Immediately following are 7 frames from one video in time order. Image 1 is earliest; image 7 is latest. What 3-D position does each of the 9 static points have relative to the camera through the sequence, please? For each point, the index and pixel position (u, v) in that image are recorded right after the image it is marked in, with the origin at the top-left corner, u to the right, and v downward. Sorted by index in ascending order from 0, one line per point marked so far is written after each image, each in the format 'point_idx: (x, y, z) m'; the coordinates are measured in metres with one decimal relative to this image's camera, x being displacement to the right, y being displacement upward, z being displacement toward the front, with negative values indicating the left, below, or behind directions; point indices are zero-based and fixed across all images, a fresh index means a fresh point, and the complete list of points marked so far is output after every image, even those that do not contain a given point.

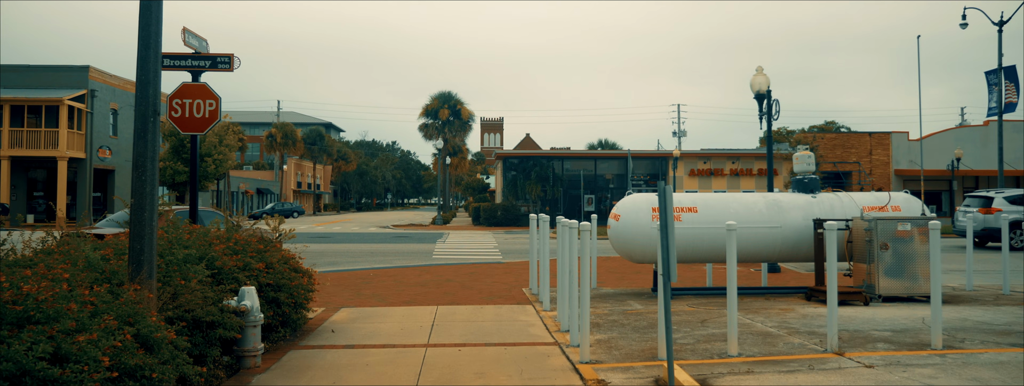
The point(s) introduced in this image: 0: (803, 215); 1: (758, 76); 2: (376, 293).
0: (+4.5, -0.4, +10.3) m
1: (+5.5, +2.6, +14.9) m
2: (-2.3, -1.7, +11.4) m
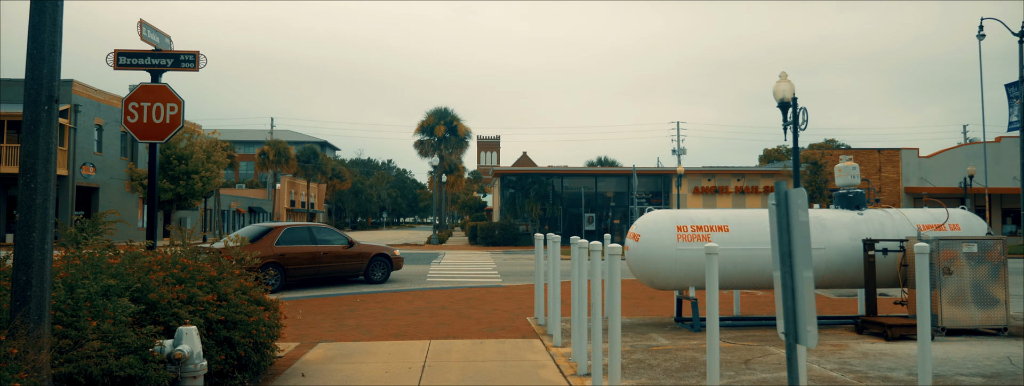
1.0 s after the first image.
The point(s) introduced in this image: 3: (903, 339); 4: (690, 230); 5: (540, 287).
0: (+4.5, -0.6, +8.9) m
1: (+5.5, +2.3, +13.7) m
2: (-2.3, -2.0, +10.0) m
3: (+4.8, -1.8, +8.1) m
4: (+2.4, -0.5, +8.9) m
5: (+0.4, -1.4, +10.0) m
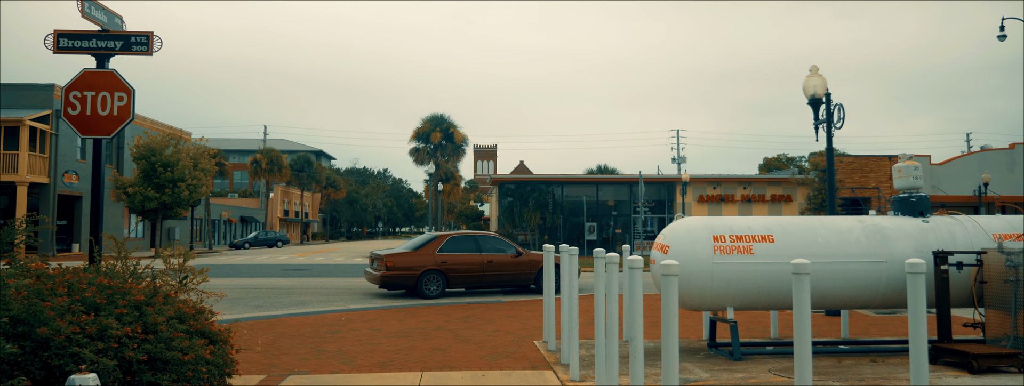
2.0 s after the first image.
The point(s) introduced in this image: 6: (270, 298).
0: (+4.6, -0.6, +7.6) m
1: (+5.6, +2.2, +12.4) m
2: (-2.2, -2.0, +8.6) m
3: (+4.8, -1.8, +6.8) m
4: (+2.5, -0.5, +7.6) m
5: (+0.5, -1.5, +8.7) m
6: (-5.4, -2.3, +14.7) m
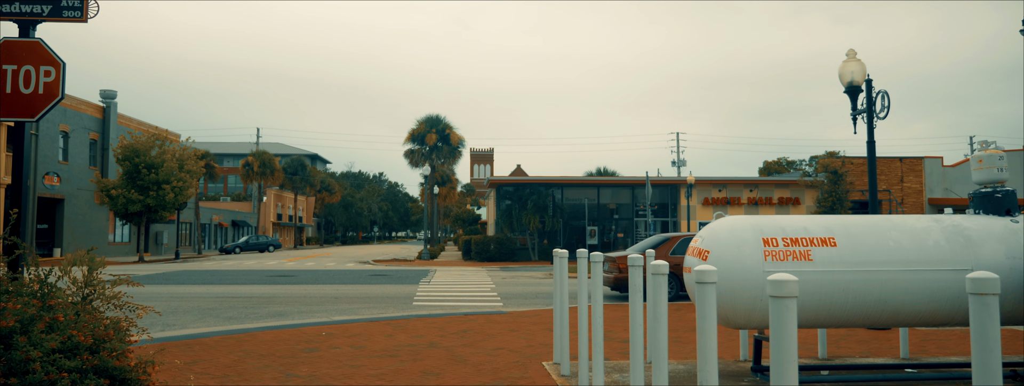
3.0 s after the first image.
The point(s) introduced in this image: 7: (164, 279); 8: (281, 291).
0: (+4.7, -0.6, +6.3) m
1: (+5.6, +2.2, +11.1) m
2: (-2.1, -2.0, +7.2) m
3: (+4.9, -1.8, +5.5) m
4: (+2.5, -0.5, +6.2) m
5: (+0.6, -1.4, +7.3) m
6: (-5.3, -2.3, +13.3) m
7: (-10.3, -2.6, +19.7) m
8: (-5.7, -2.4, +16.3) m
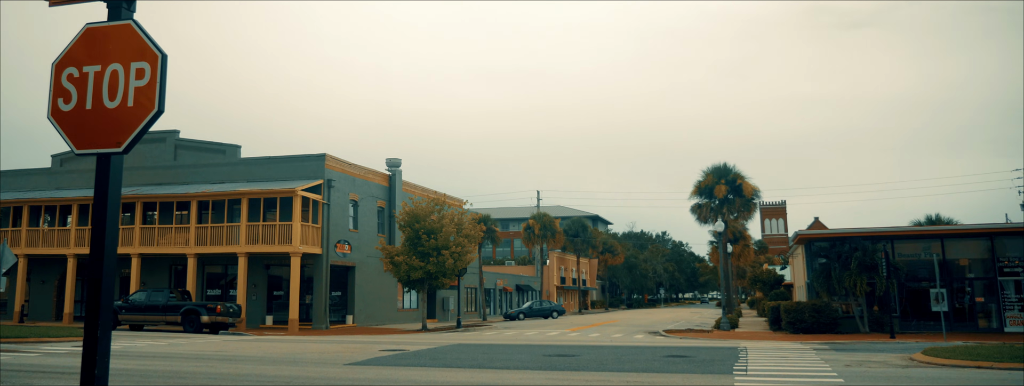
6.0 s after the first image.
0: (+6.1, -0.2, -0.5) m
1: (+8.8, +2.2, +3.8) m
2: (+0.2, -2.1, +2.9) m
3: (+6.0, -1.3, -1.5) m
4: (+4.0, -0.3, +0.3) m
5: (+2.7, -1.4, +2.0) m
6: (-0.2, -3.2, +9.7) m
7: (-2.2, -4.3, +17.5) m
8: (+0.7, -3.5, +12.6) m
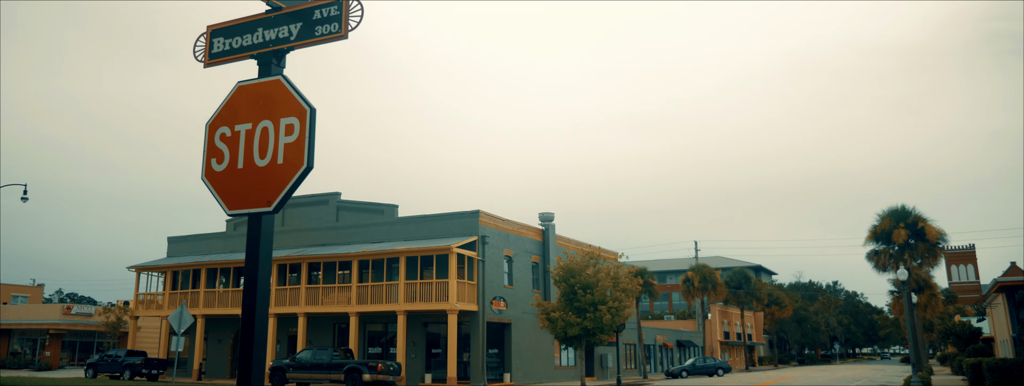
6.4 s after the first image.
0: (+5.7, +0.2, -2.4) m
1: (+9.3, +2.4, +1.3) m
2: (+0.9, -2.3, +2.1) m
3: (+5.4, -0.9, -3.4) m
4: (+4.0, 0.0, -1.2) m
5: (+3.1, -1.4, +0.7) m
6: (+2.0, -3.8, +8.7) m
7: (+1.9, -5.6, +16.6) m
8: (+3.6, -4.4, +11.2) m
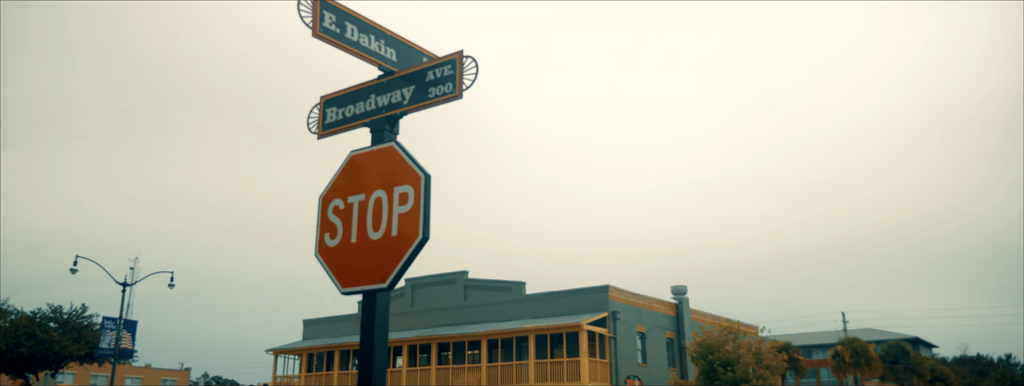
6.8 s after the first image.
0: (+5.1, +0.8, -3.7) m
1: (+9.3, +2.8, -0.4) m
2: (+1.3, -2.4, +1.3) m
3: (+4.7, -0.2, -4.7) m
4: (+3.6, +0.3, -2.2) m
5: (+3.2, -1.2, -0.4) m
6: (+3.7, -4.6, +7.4) m
7: (+5.1, -7.2, +14.9) m
8: (+5.7, -5.3, +9.5) m
